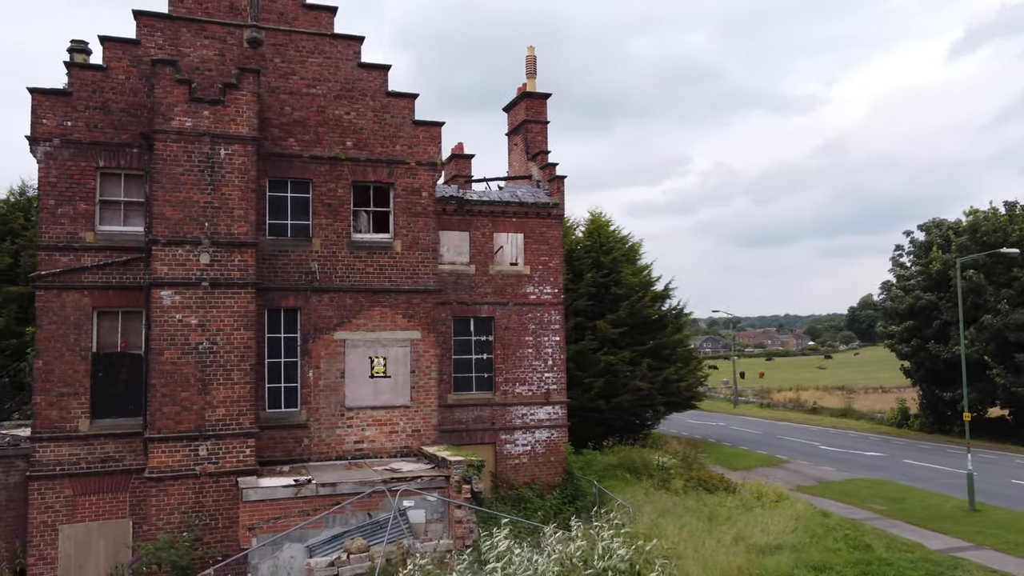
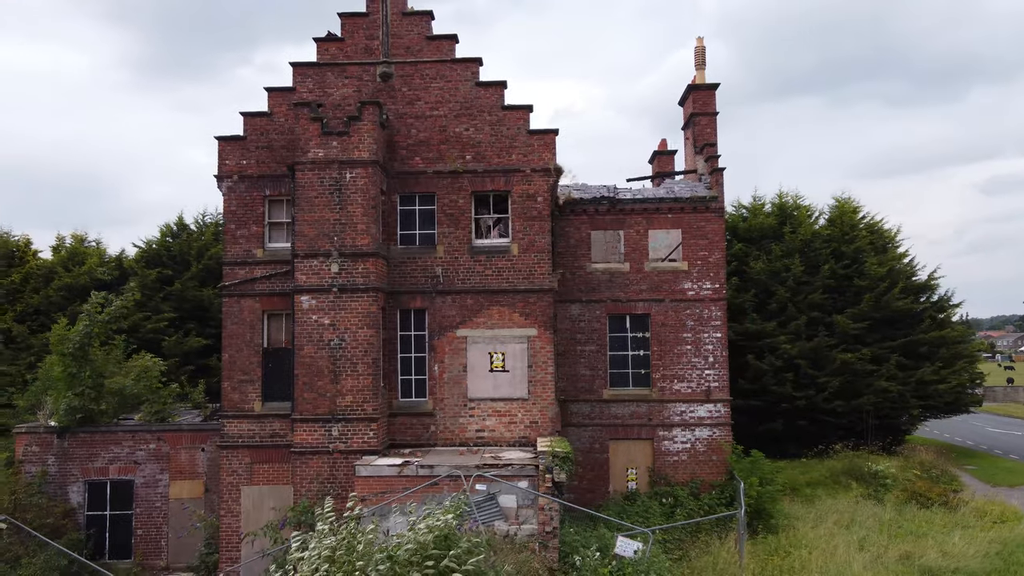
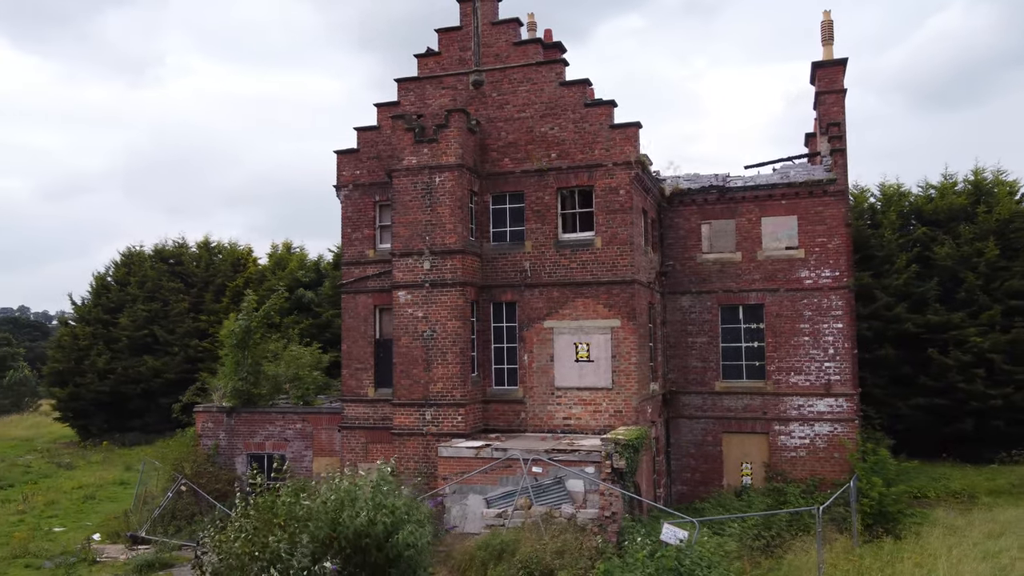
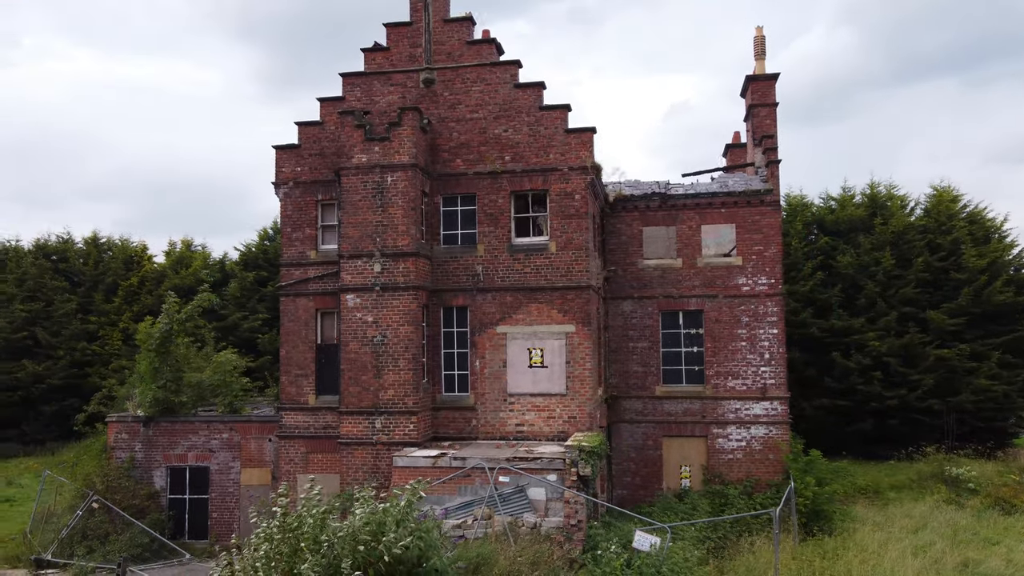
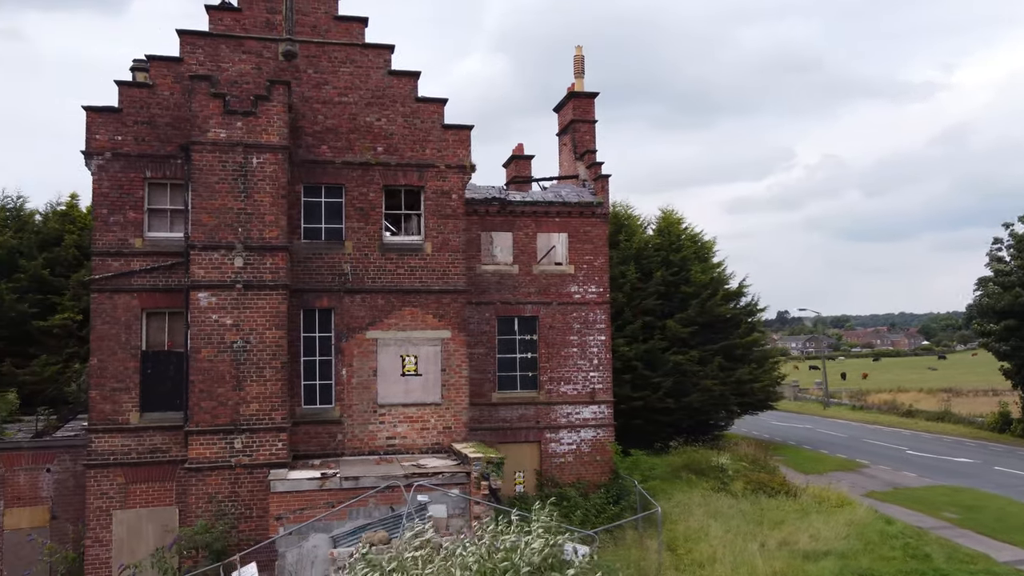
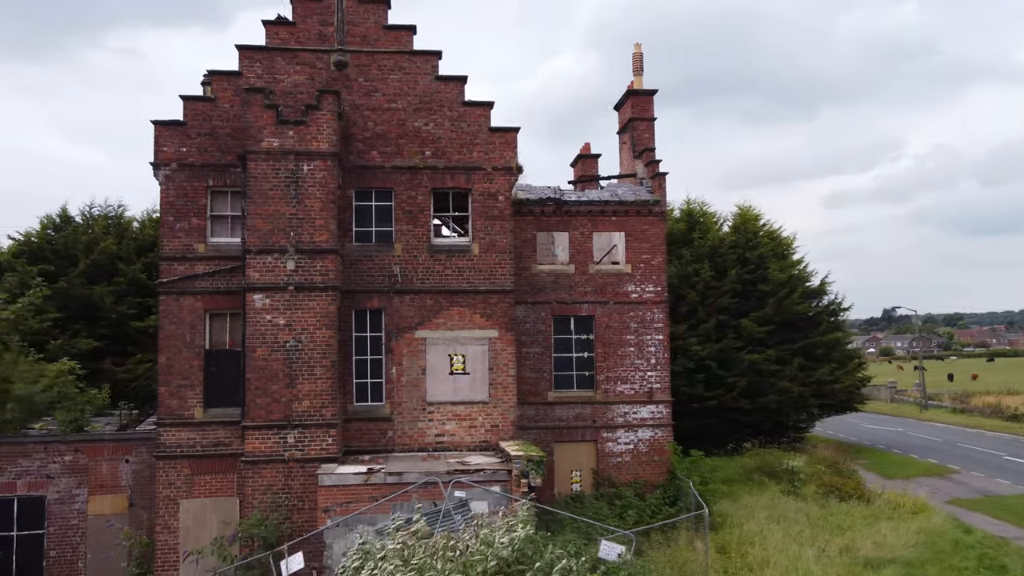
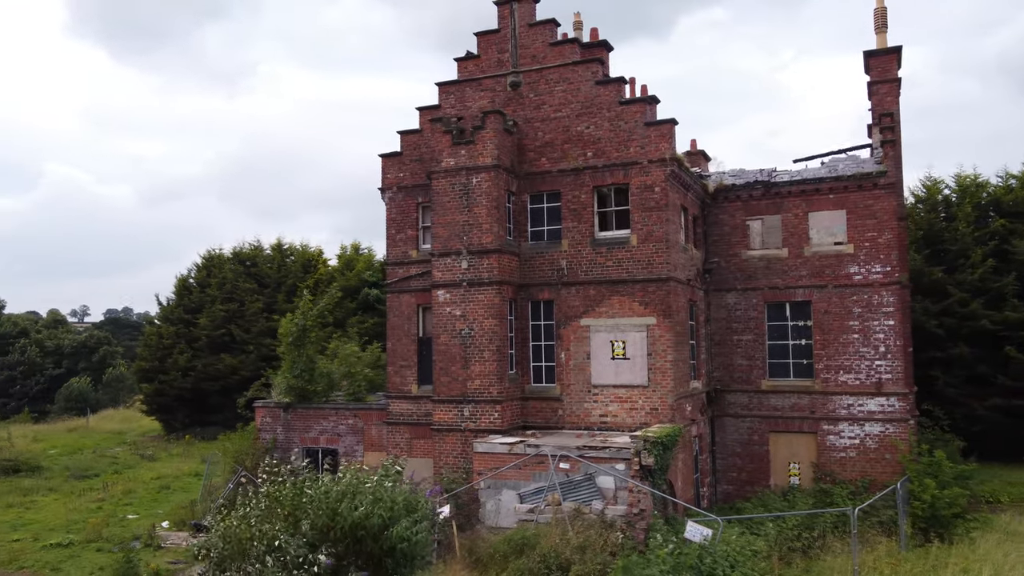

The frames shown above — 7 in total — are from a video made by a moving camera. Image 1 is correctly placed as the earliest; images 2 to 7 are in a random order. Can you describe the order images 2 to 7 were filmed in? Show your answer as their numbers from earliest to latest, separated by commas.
5, 6, 2, 4, 3, 7
